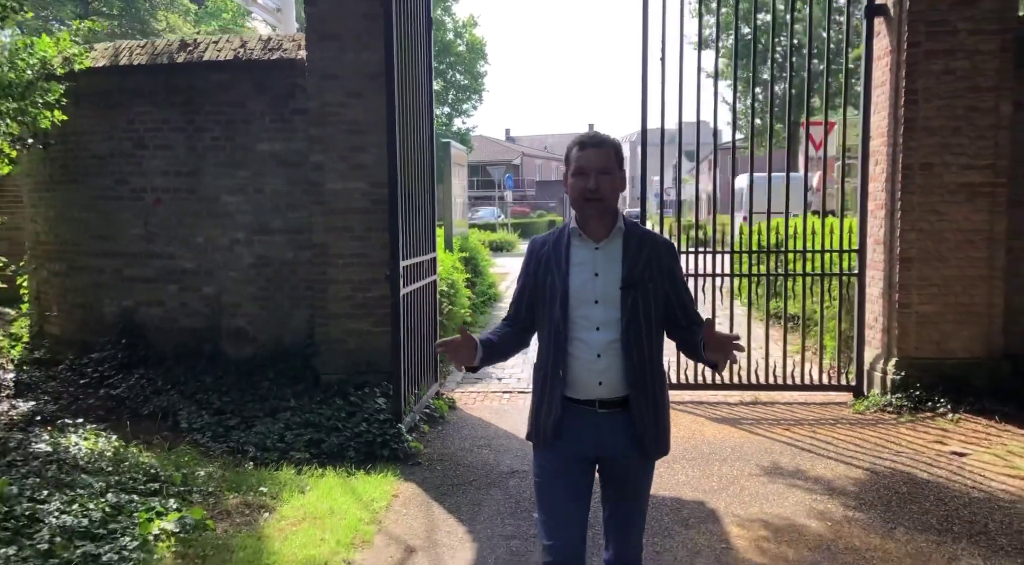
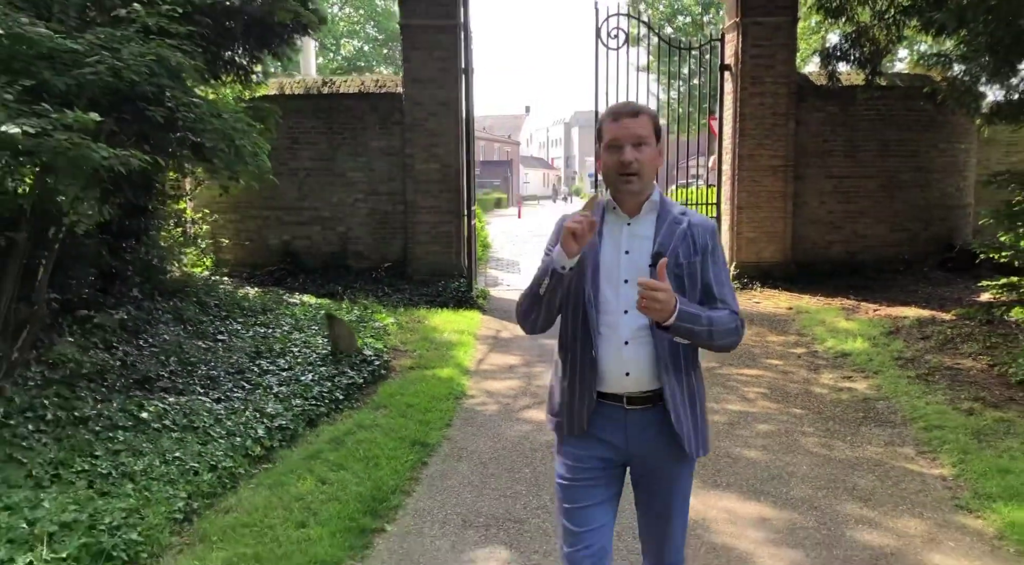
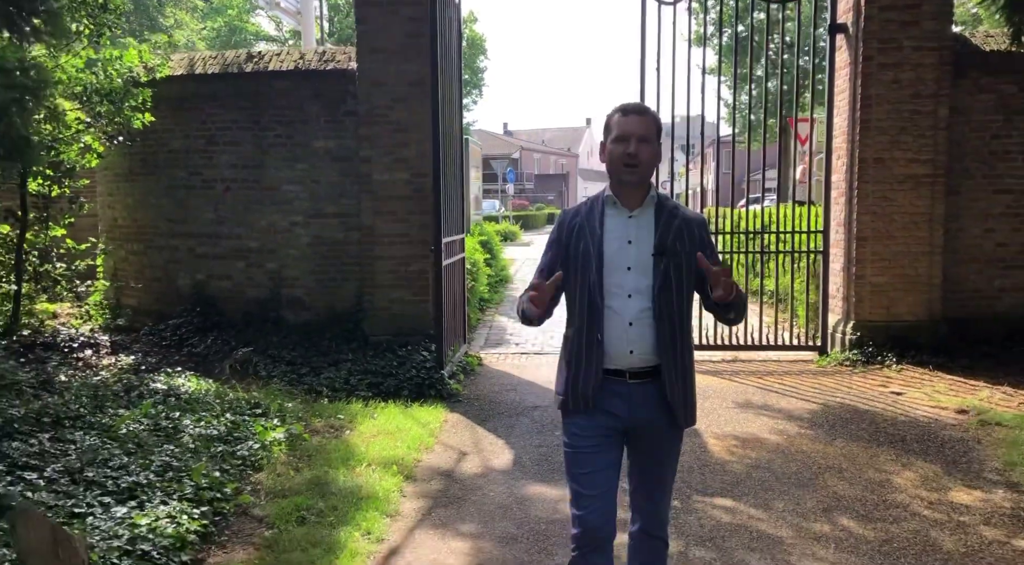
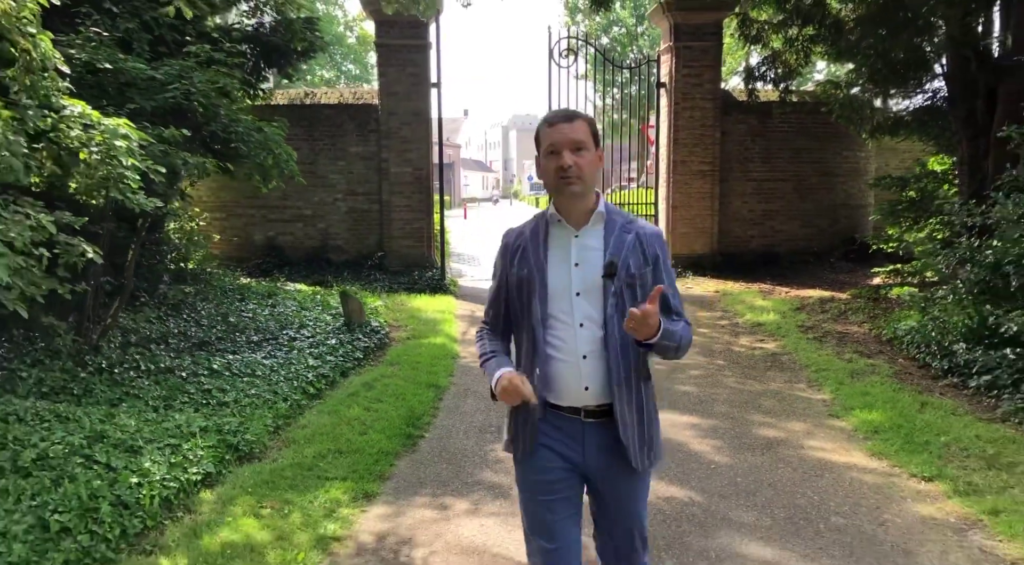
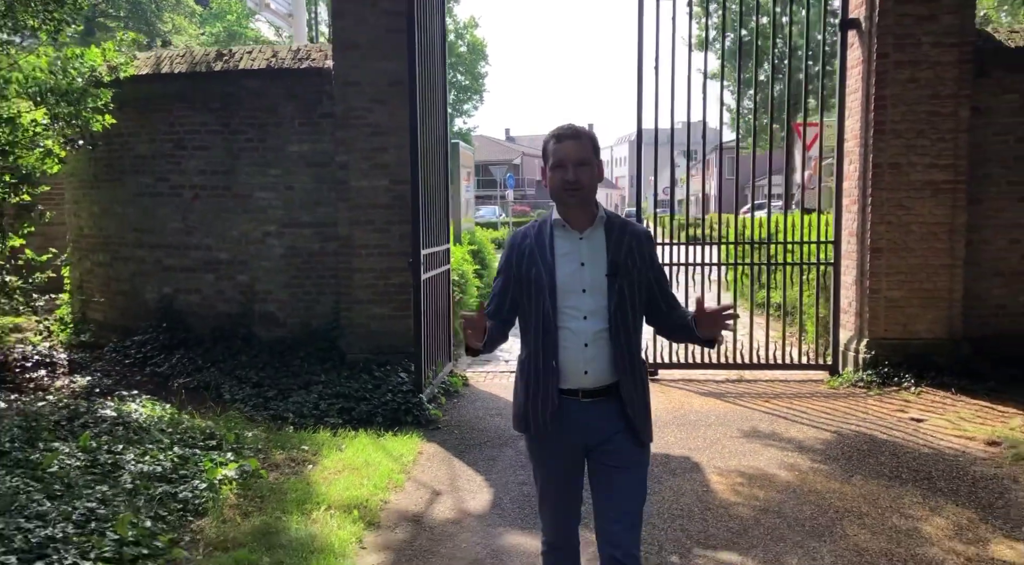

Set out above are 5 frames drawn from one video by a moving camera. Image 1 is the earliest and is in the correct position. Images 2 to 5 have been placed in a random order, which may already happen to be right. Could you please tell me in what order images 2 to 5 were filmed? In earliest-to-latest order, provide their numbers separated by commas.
5, 3, 2, 4
